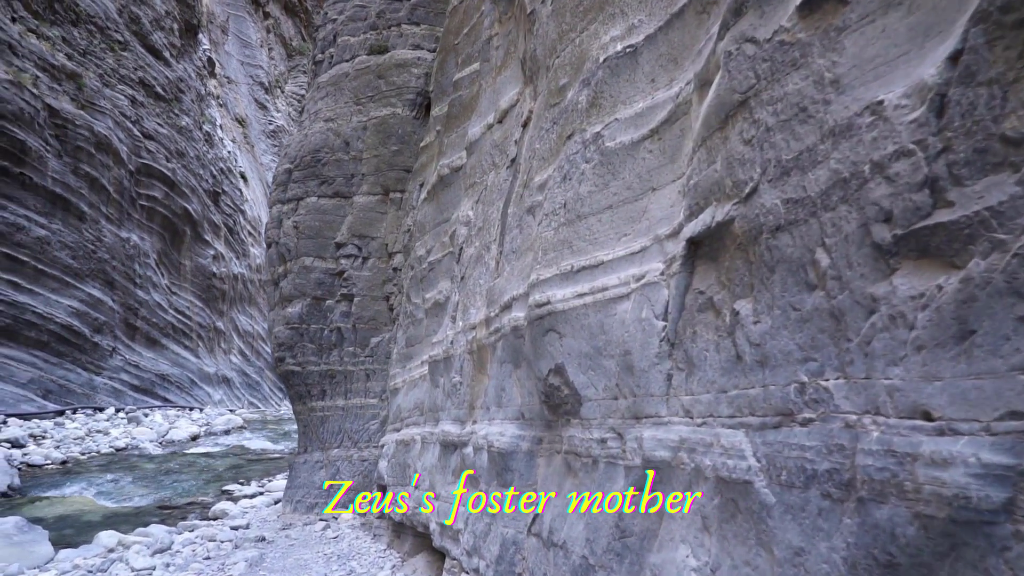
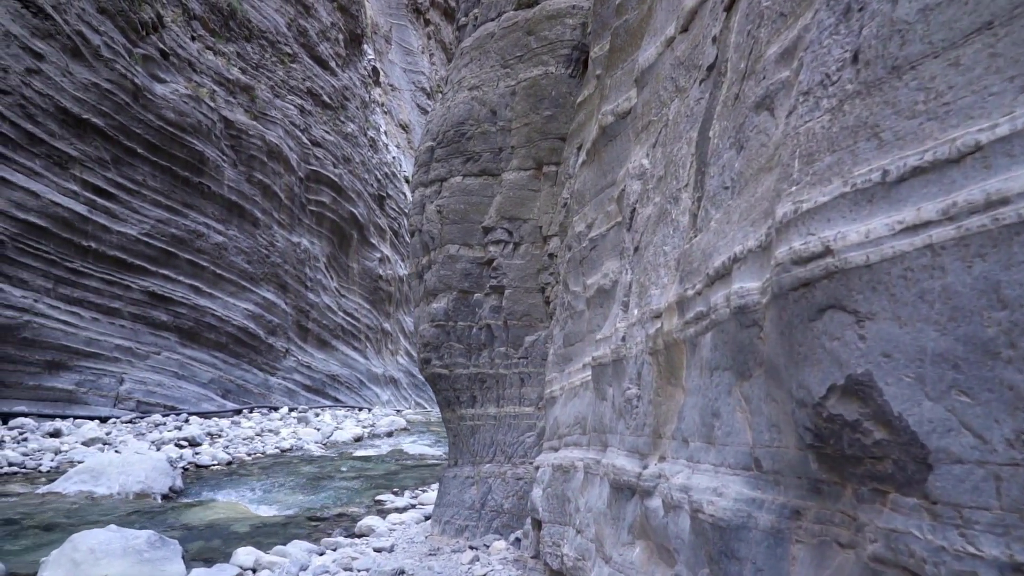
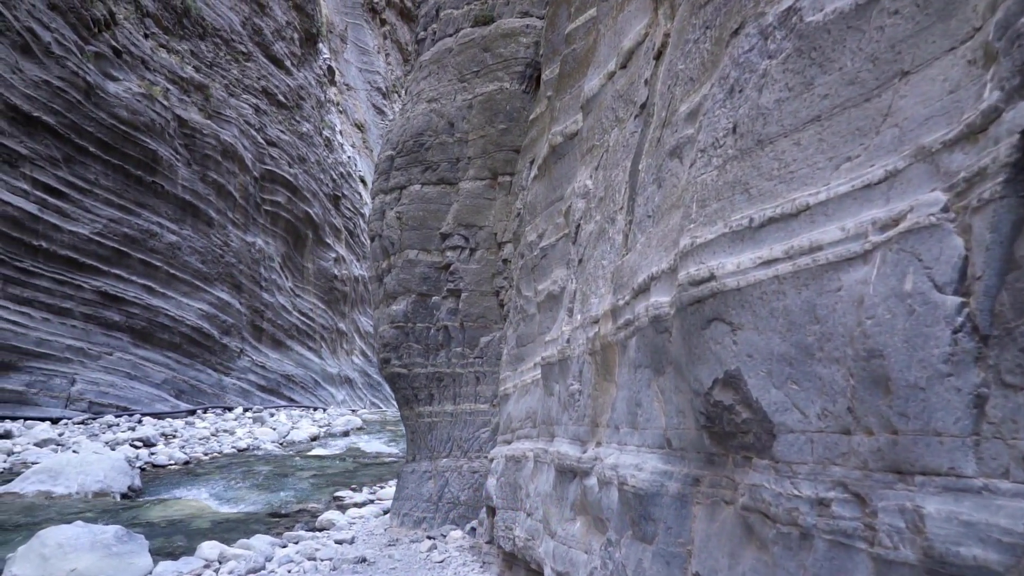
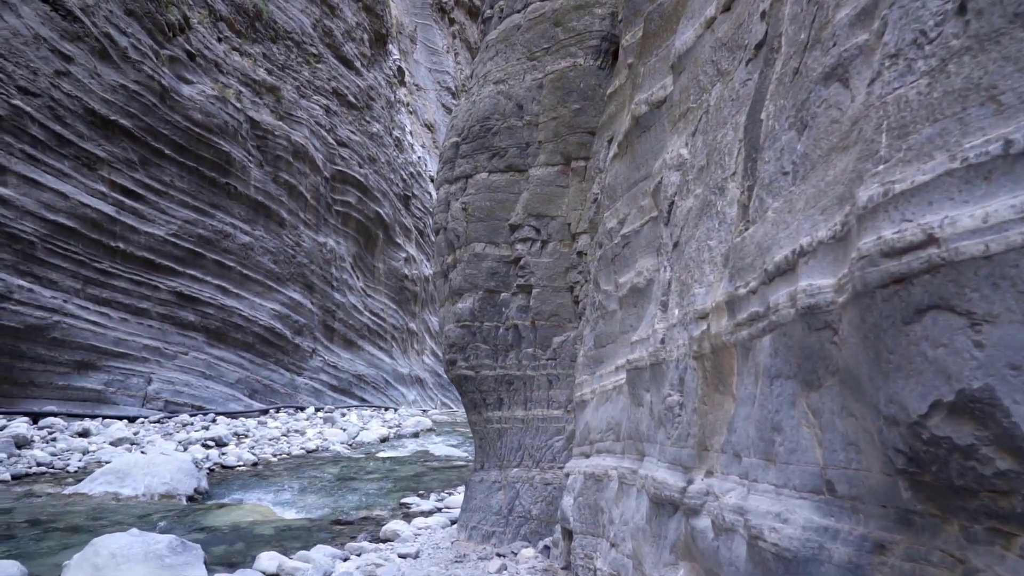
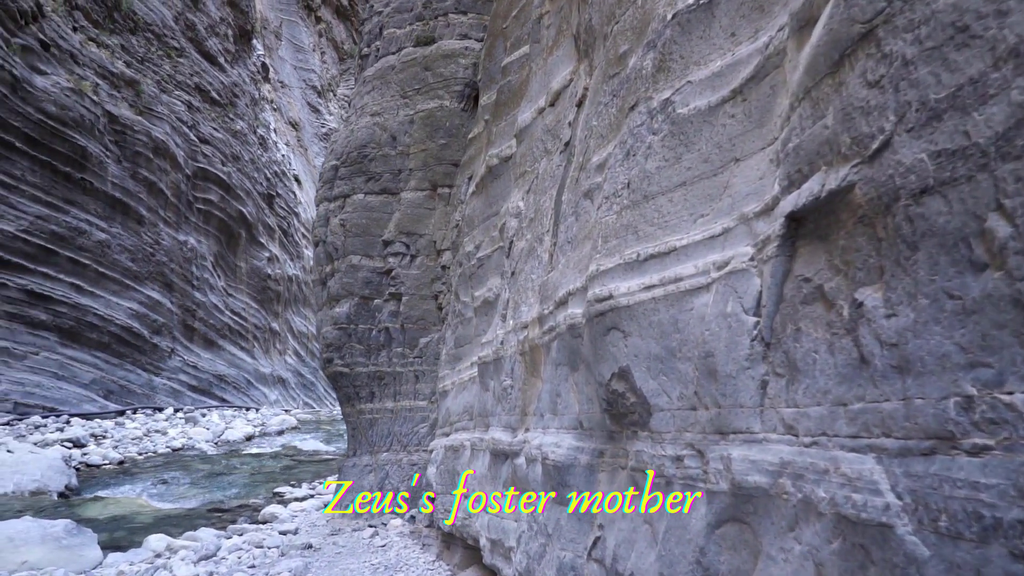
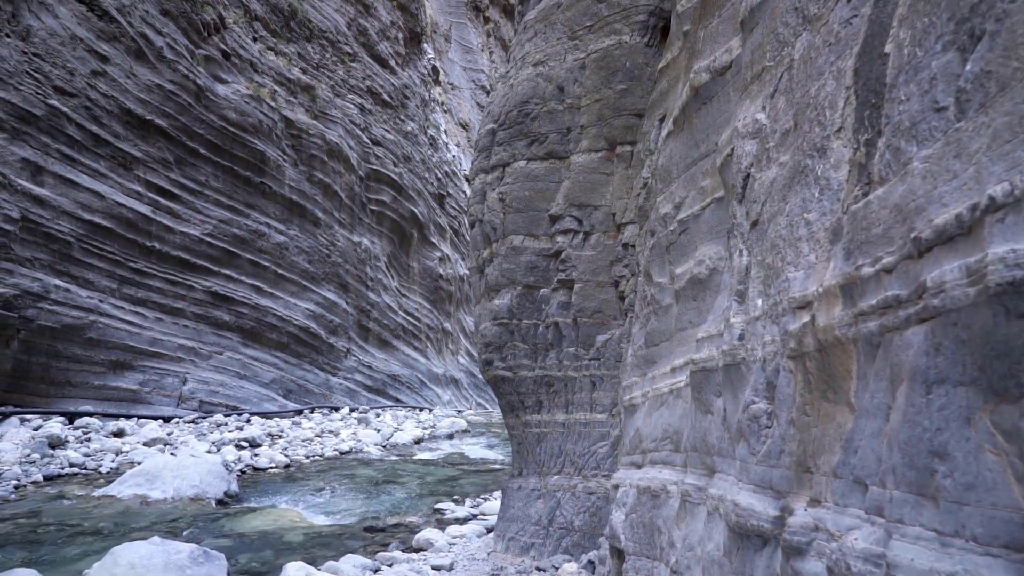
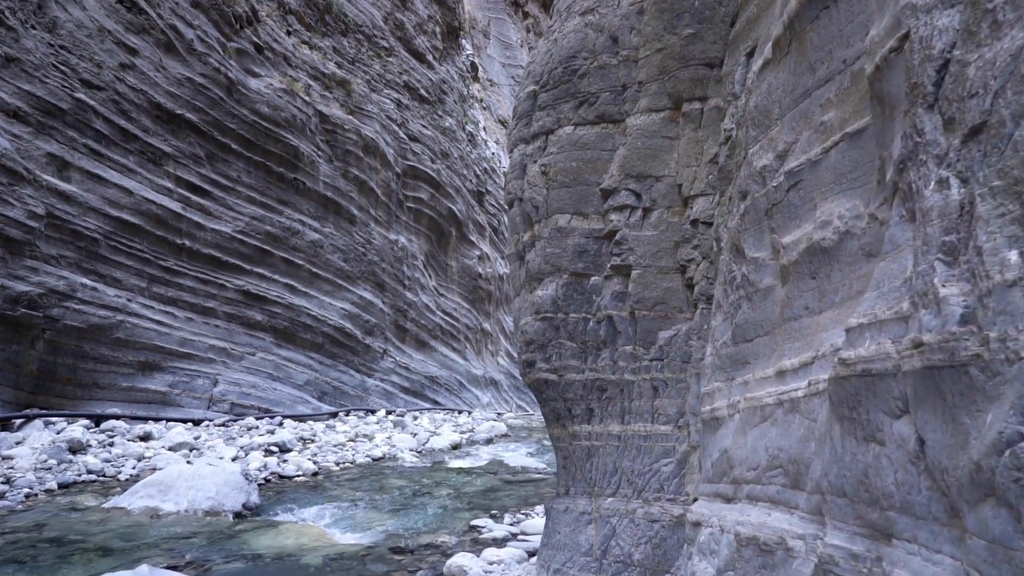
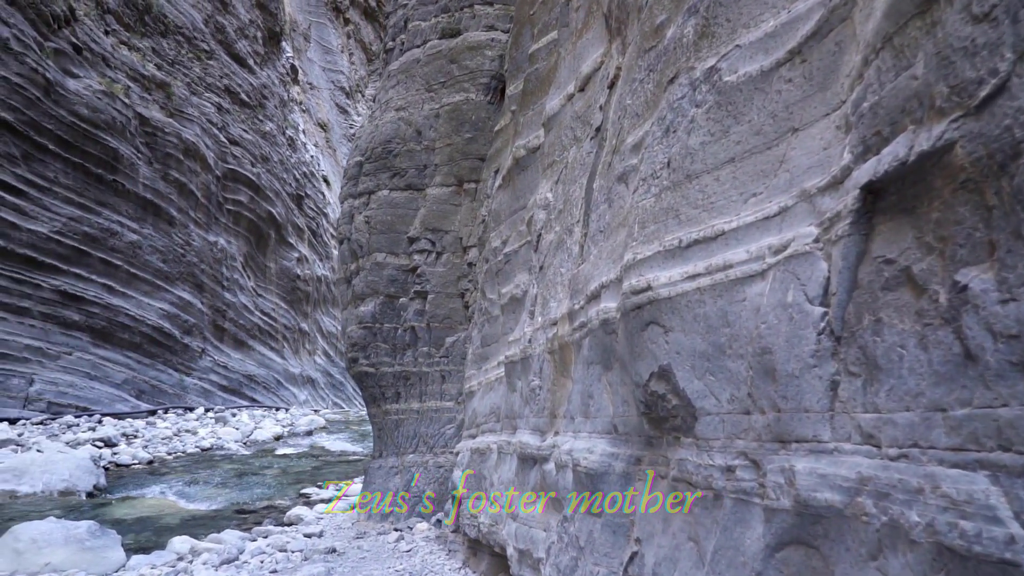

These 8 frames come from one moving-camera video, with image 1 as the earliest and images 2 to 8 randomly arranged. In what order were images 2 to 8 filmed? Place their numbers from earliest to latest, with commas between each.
5, 8, 3, 2, 4, 6, 7
